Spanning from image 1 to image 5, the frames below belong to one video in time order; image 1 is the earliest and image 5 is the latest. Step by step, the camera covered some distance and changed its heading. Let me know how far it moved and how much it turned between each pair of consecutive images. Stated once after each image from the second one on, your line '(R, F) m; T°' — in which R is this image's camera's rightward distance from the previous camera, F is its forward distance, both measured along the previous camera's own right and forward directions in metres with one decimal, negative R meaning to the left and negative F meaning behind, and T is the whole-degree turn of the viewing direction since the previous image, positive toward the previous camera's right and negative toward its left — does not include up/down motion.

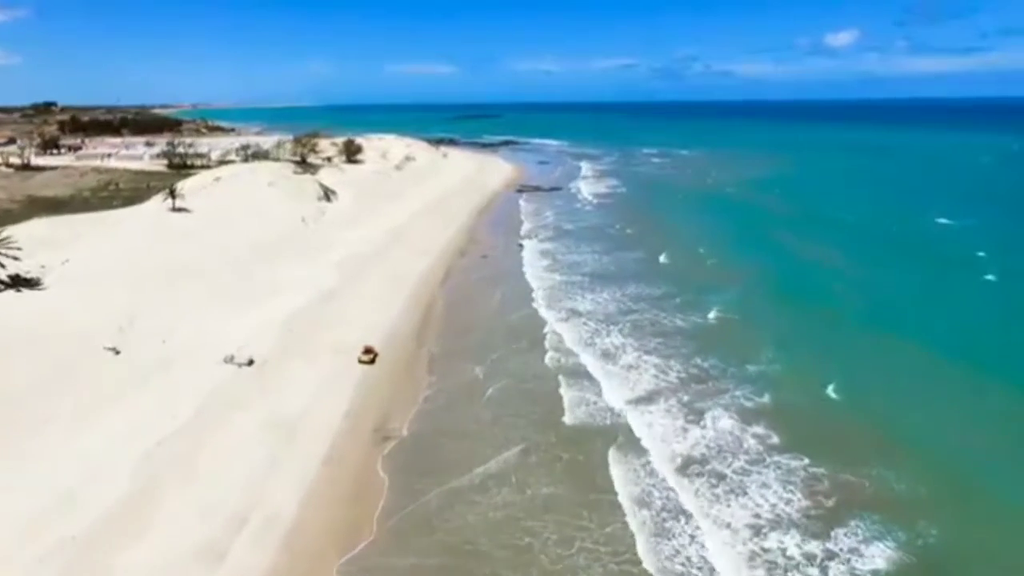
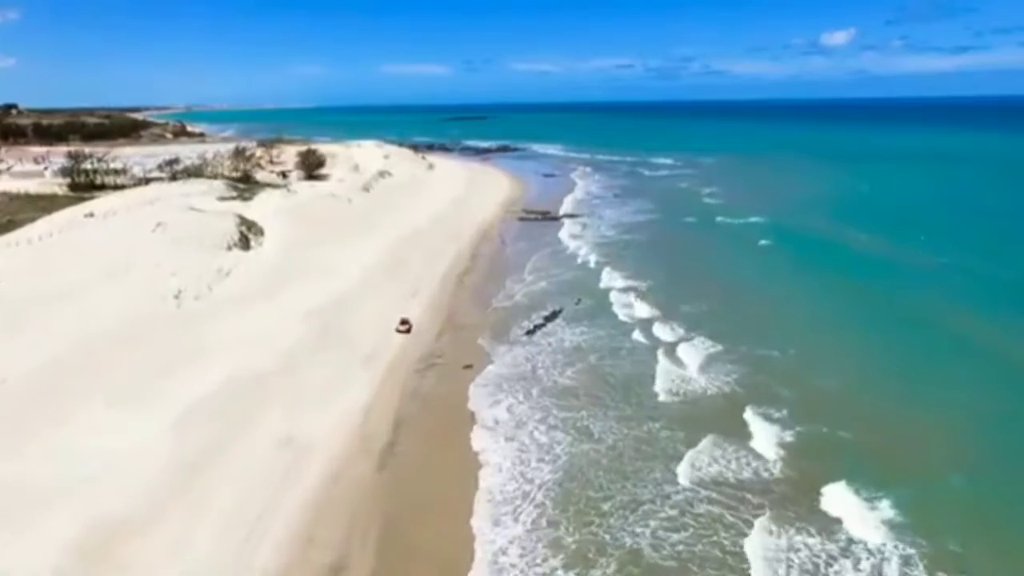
(-0.4, +14.1) m; 0°
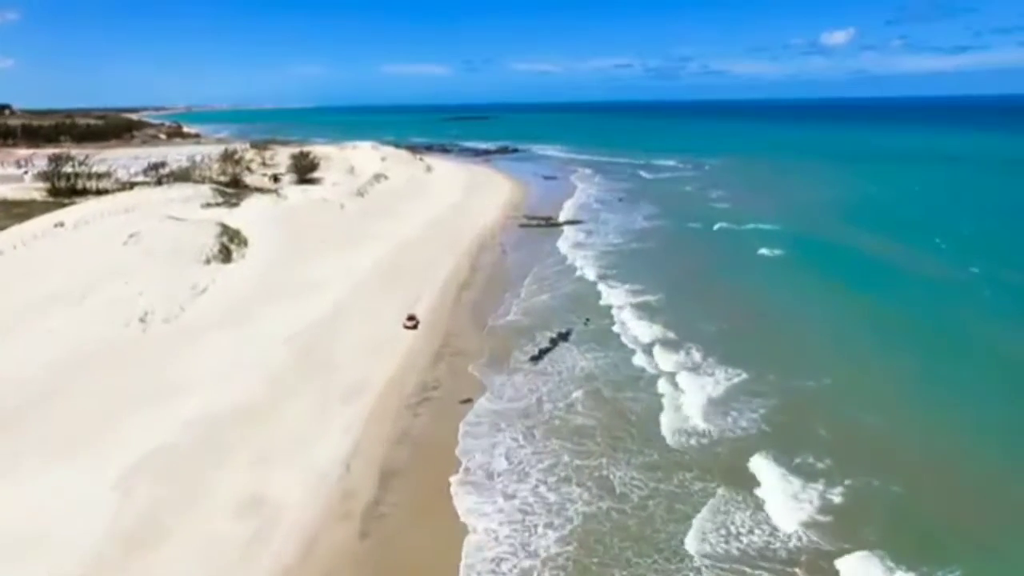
(-0.2, +2.3) m; 0°
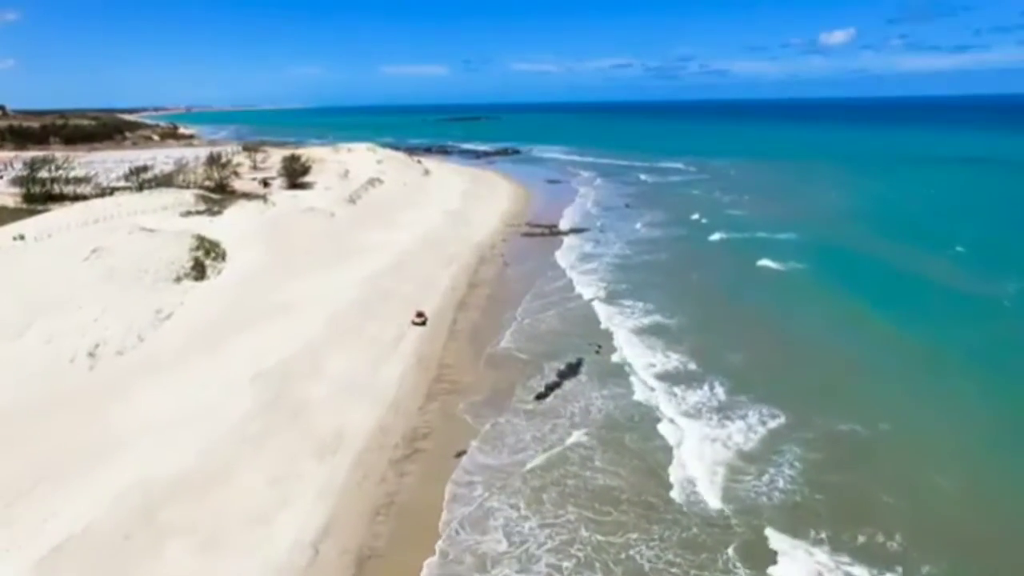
(-0.1, +2.6) m; 0°
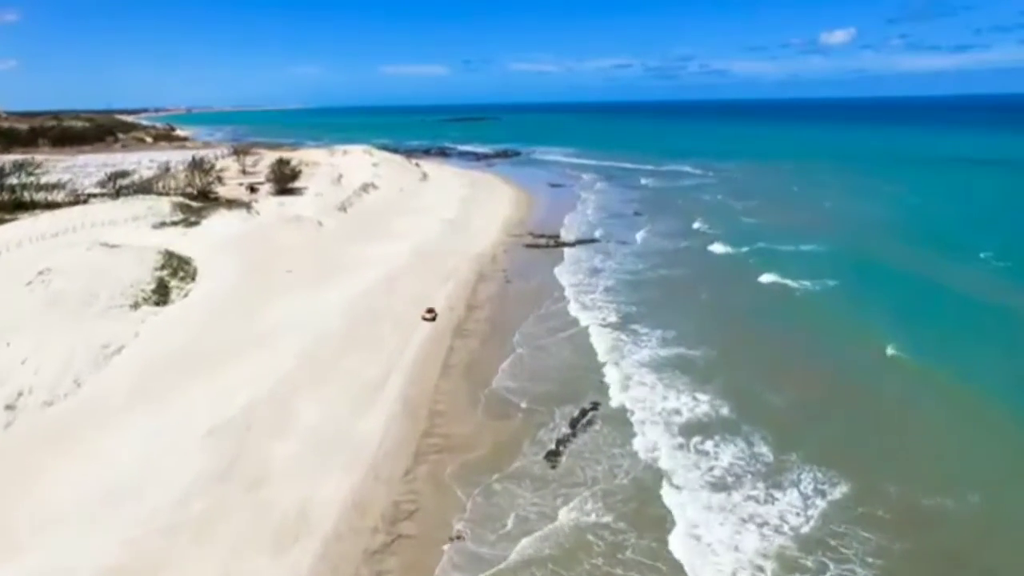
(-0.2, +3.0) m; 0°
